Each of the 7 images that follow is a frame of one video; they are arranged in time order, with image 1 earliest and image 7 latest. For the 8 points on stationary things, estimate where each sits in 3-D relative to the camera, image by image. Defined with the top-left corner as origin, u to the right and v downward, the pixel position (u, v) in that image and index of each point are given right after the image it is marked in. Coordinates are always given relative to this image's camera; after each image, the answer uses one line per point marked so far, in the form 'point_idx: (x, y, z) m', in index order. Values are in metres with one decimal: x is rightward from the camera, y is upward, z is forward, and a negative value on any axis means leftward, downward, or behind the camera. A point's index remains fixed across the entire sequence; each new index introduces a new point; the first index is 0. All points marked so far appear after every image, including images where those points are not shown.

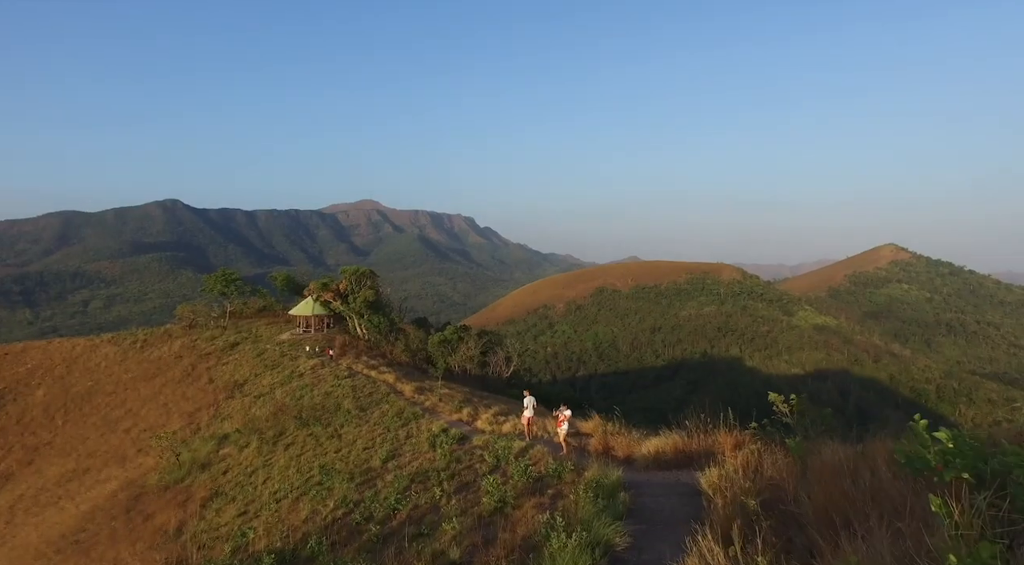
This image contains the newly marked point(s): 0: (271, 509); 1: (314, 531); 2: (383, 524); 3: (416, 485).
0: (-4.4, -4.1, +12.0) m
1: (-2.5, -3.2, +8.3) m
2: (-1.5, -2.8, +7.5) m
3: (-1.4, -3.0, +9.6) m
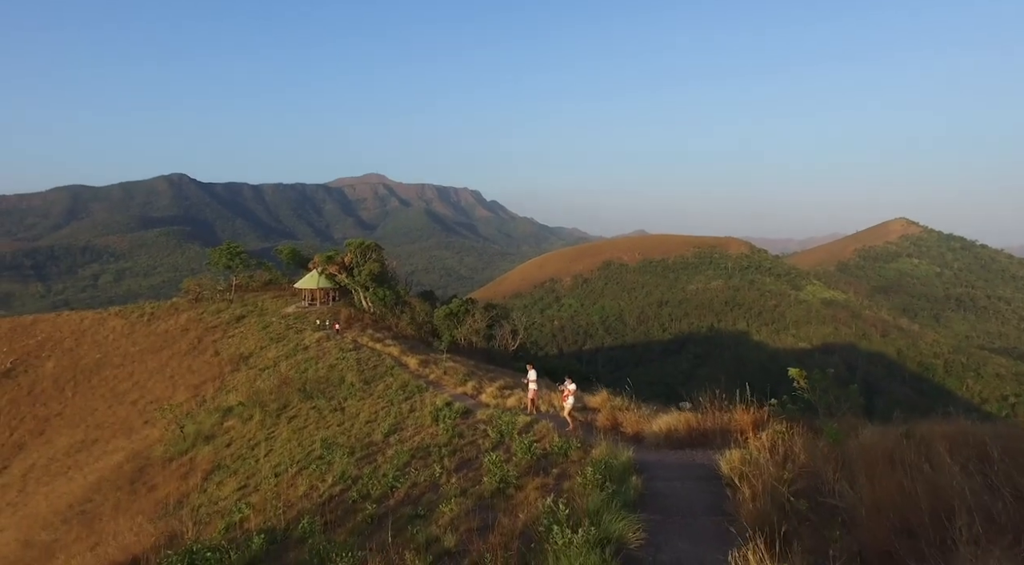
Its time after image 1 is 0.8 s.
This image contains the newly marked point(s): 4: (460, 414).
0: (-4.3, -3.6, +11.7) m
1: (-2.4, -2.8, +8.0) m
2: (-1.5, -2.4, +7.2) m
3: (-1.4, -2.5, +9.3) m
4: (-1.0, -2.6, +13.3) m
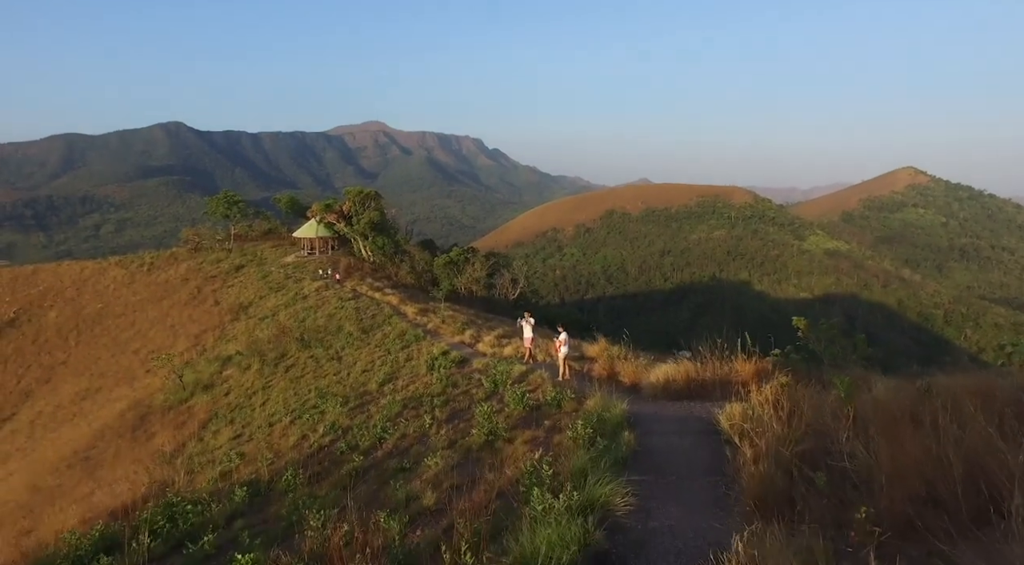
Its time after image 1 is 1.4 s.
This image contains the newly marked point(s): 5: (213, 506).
0: (-4.3, -2.7, +11.6) m
1: (-2.5, -2.1, +7.9) m
2: (-1.5, -1.8, +7.0) m
3: (-1.4, -1.8, +9.1) m
4: (-1.1, -1.6, +13.1) m
5: (-2.6, -2.0, +5.8) m
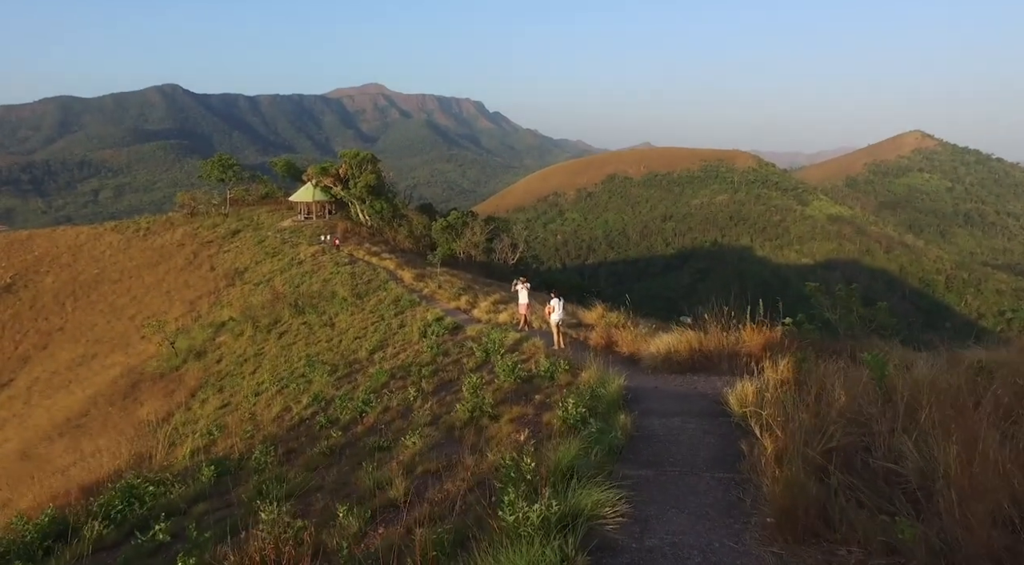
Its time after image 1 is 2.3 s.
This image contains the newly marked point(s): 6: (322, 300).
0: (-4.4, -2.0, +11.2) m
1: (-2.6, -1.7, +7.4) m
2: (-1.6, -1.5, +6.5) m
3: (-1.5, -1.3, +8.7) m
4: (-1.2, -0.9, +12.6) m
5: (-2.7, -1.7, +5.4) m
6: (-5.8, -0.5, +20.0) m
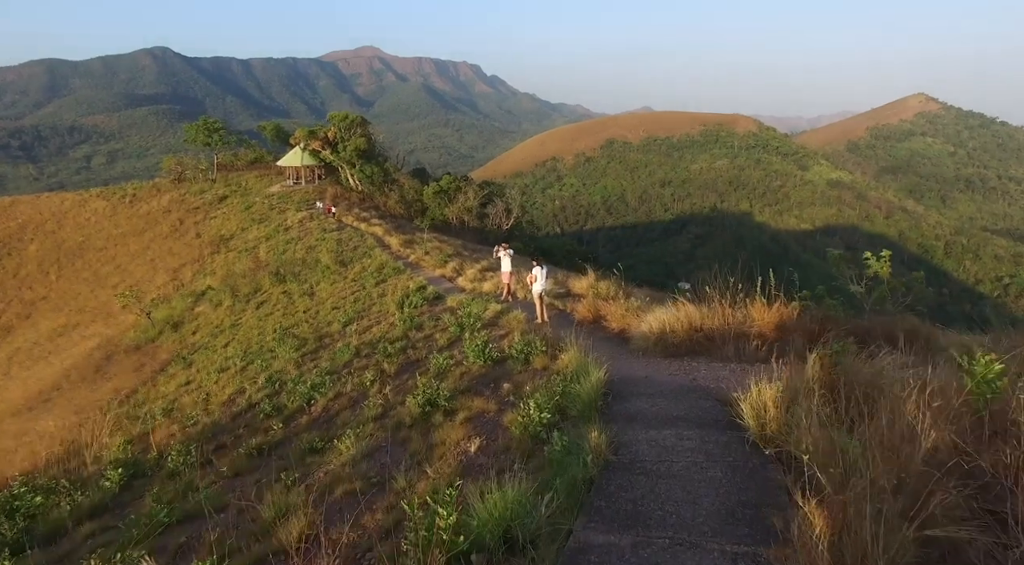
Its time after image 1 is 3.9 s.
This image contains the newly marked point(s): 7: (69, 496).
0: (-4.7, -1.5, +10.3) m
1: (-2.9, -1.4, +6.5) m
2: (-1.9, -1.2, +5.7) m
3: (-1.8, -0.9, +7.8) m
4: (-1.5, -0.3, +11.7) m
5: (-3.0, -1.4, +4.5) m
6: (-6.1, +0.4, +19.0) m
7: (-3.0, -1.5, +4.4) m
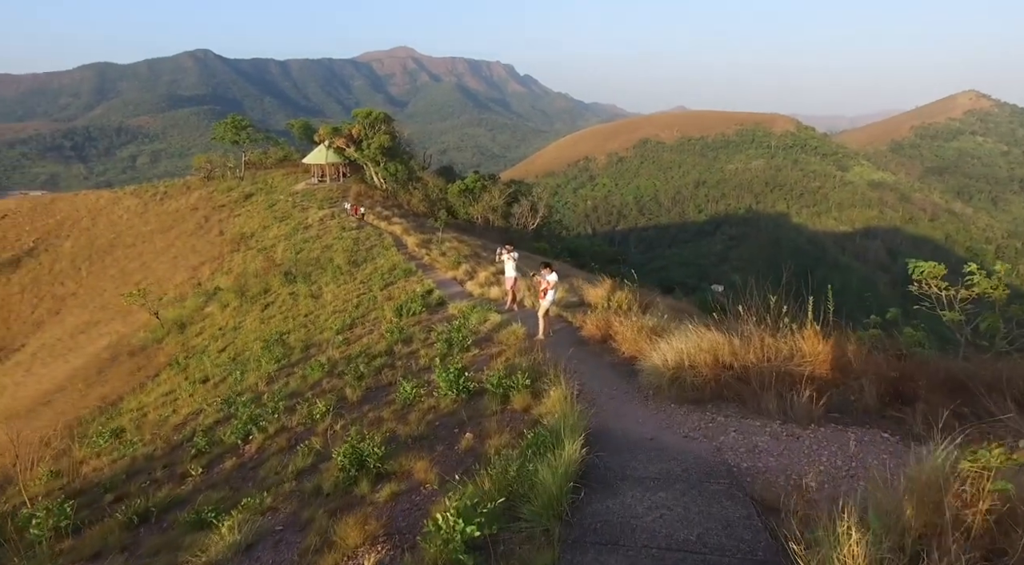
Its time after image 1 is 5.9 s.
0: (-4.6, -1.6, +9.4) m
1: (-3.0, -1.4, +5.5) m
2: (-2.1, -1.3, +4.6) m
3: (-1.9, -1.0, +6.7) m
4: (-1.3, -0.4, +10.6) m
5: (-3.2, -1.5, +3.4) m
6: (-5.6, +0.4, +18.1) m
7: (-3.2, -1.5, +3.4) m
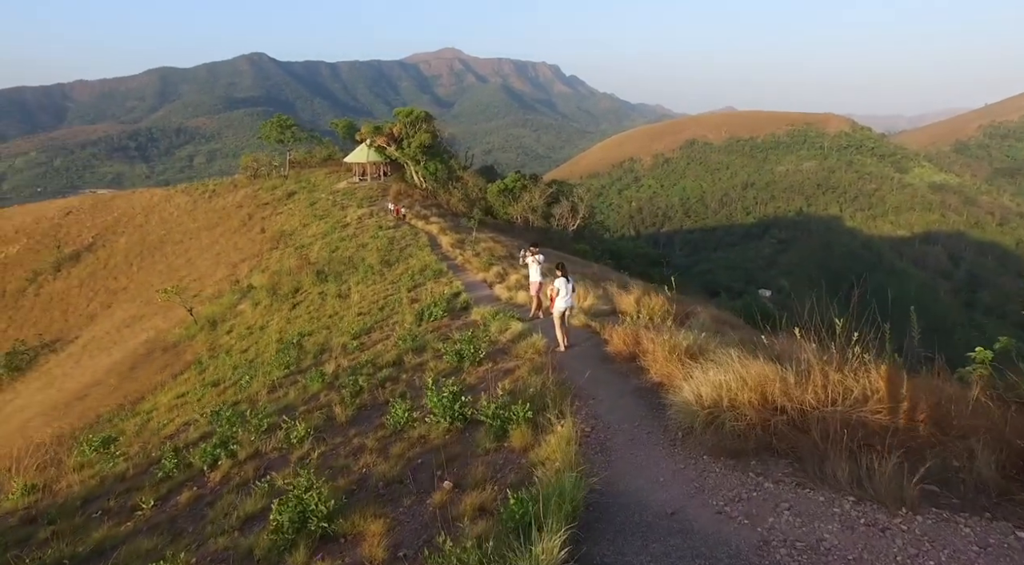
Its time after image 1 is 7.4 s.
0: (-4.3, -1.6, +8.9) m
1: (-2.9, -1.5, +5.0) m
2: (-2.1, -1.3, +4.0) m
3: (-1.7, -1.0, +6.0) m
4: (-0.9, -0.4, +9.9) m
5: (-3.3, -1.5, +2.9) m
6: (-4.6, +0.4, +17.7) m
7: (-3.3, -1.5, +2.9) m
